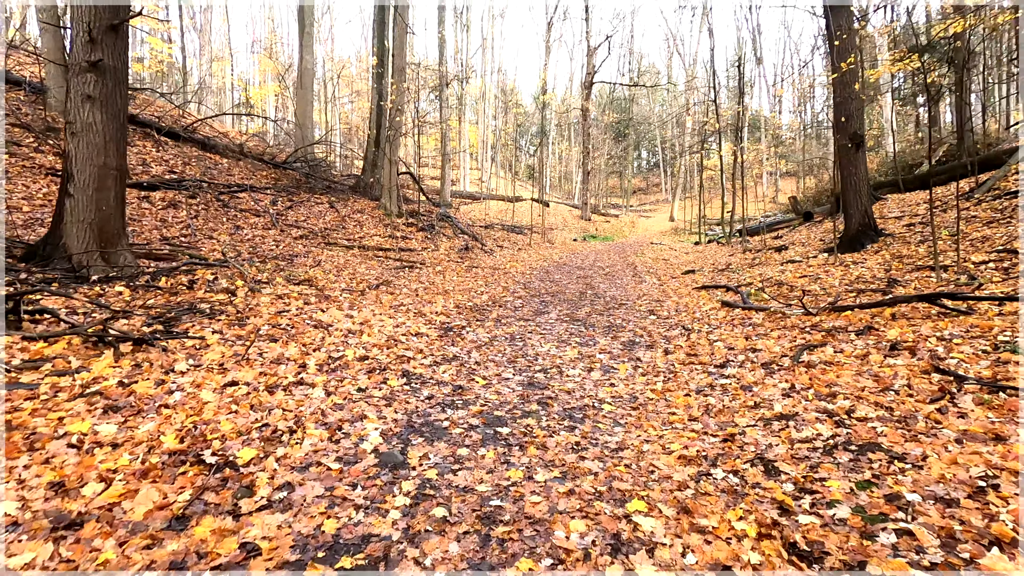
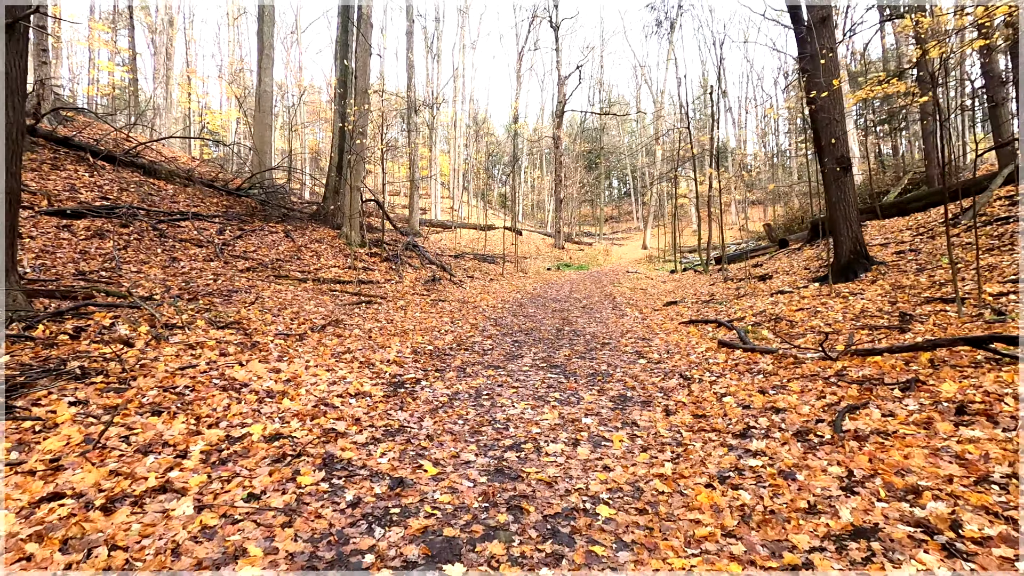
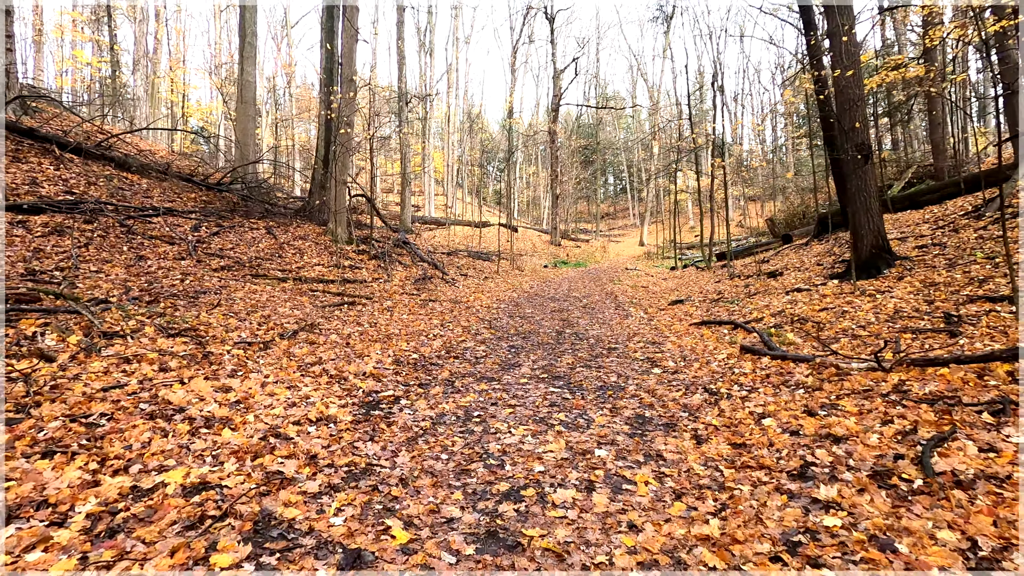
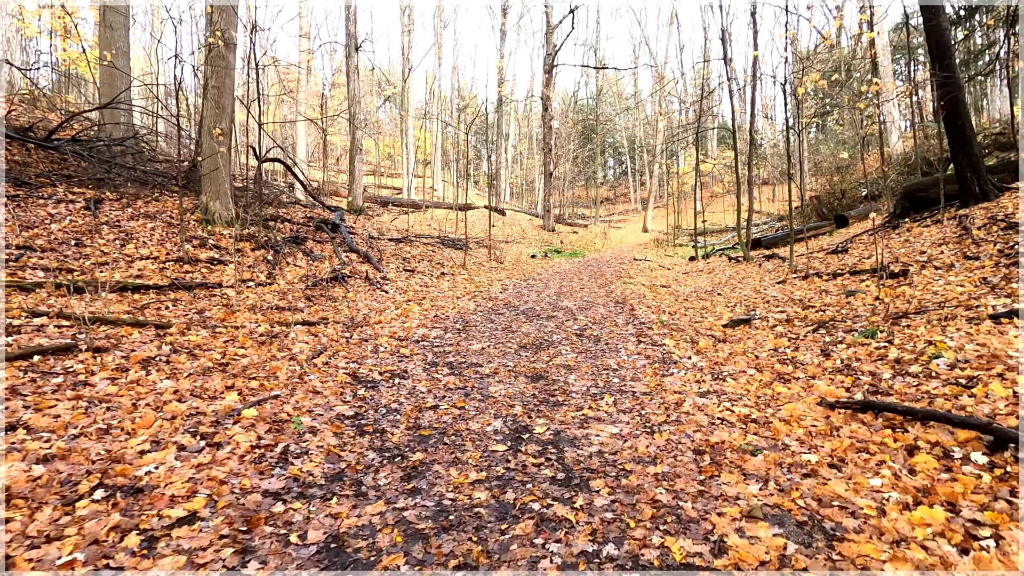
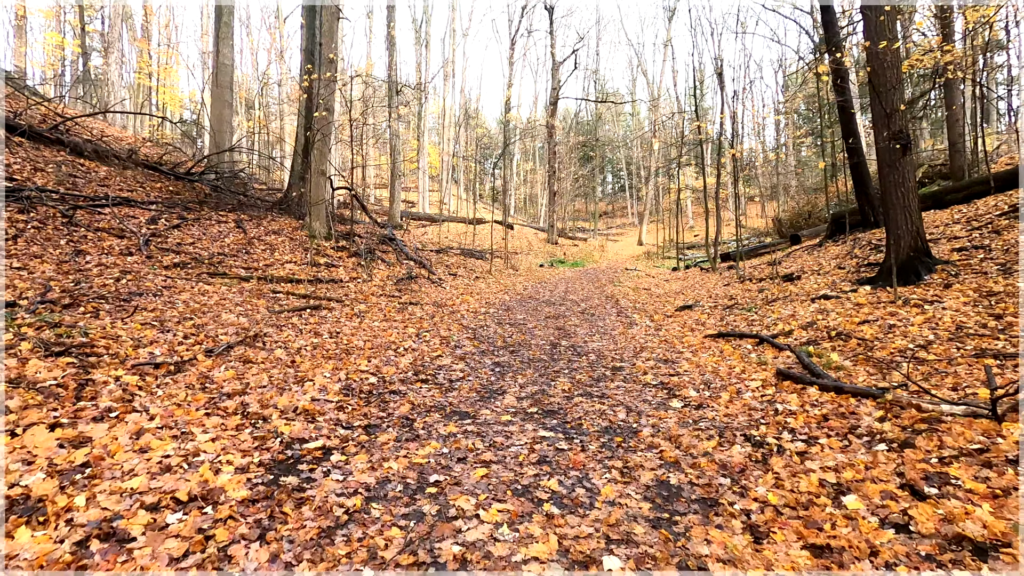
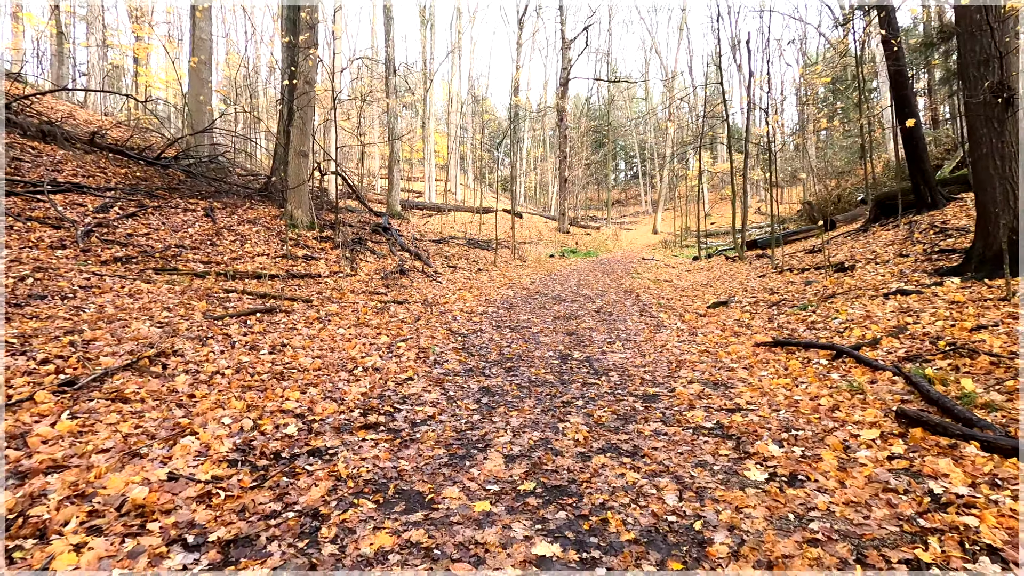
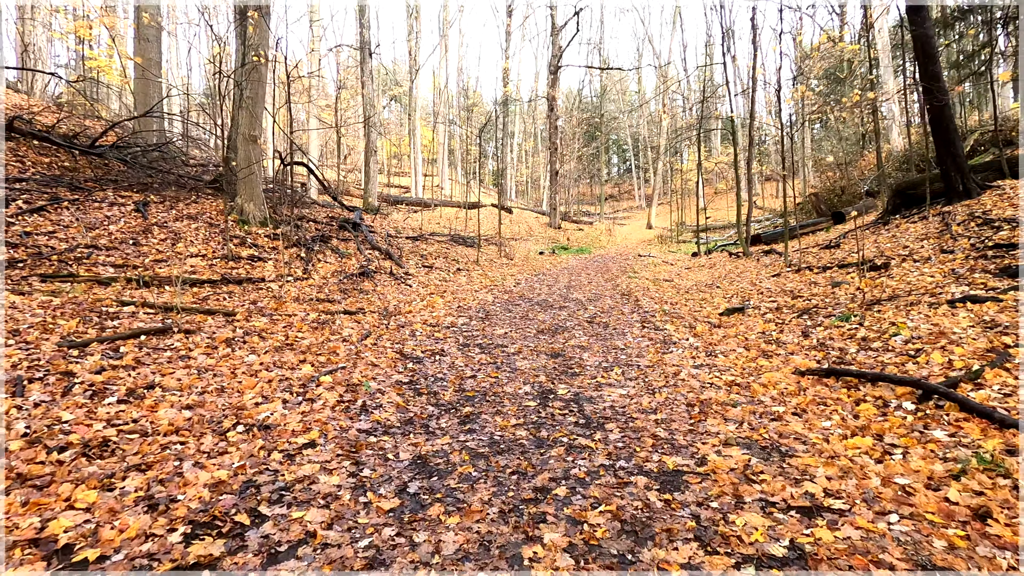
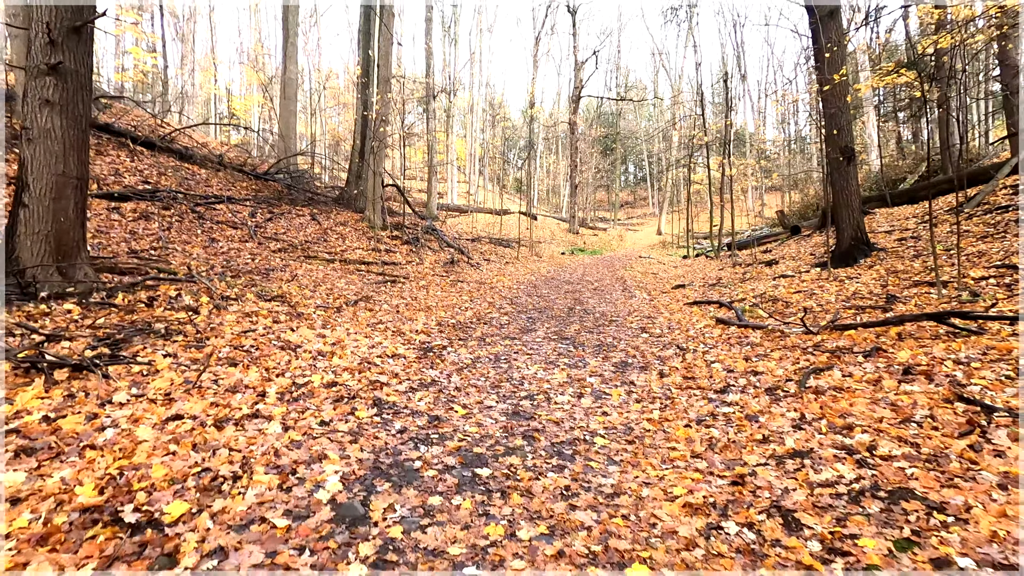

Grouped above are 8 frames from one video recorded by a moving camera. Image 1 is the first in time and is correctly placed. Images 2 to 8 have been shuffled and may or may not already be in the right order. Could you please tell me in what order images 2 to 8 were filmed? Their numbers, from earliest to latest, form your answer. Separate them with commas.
8, 2, 3, 5, 6, 7, 4
